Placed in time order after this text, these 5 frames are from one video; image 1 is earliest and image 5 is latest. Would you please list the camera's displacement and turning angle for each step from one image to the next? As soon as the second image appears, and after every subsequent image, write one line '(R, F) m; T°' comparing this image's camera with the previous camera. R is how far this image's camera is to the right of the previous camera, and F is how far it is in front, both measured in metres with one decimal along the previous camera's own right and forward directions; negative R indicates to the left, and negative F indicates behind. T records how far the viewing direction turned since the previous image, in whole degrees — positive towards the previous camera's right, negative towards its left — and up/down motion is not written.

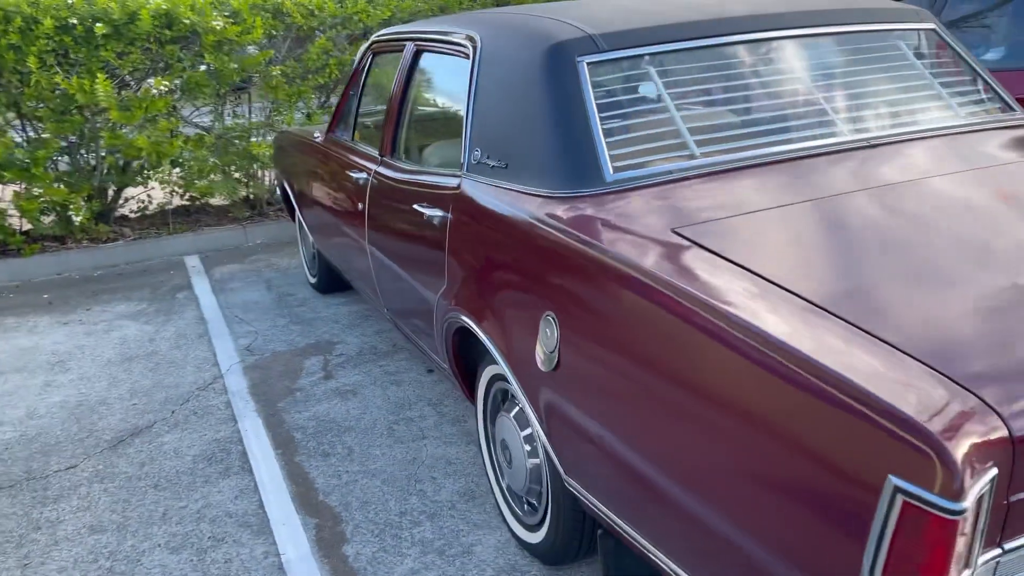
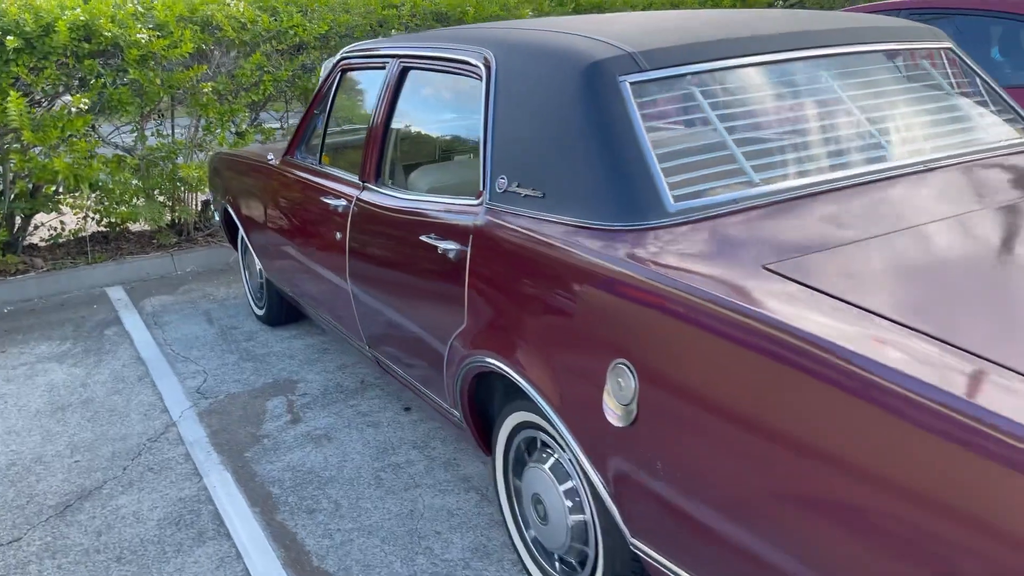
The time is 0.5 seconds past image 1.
(-0.3, +0.2) m; +6°
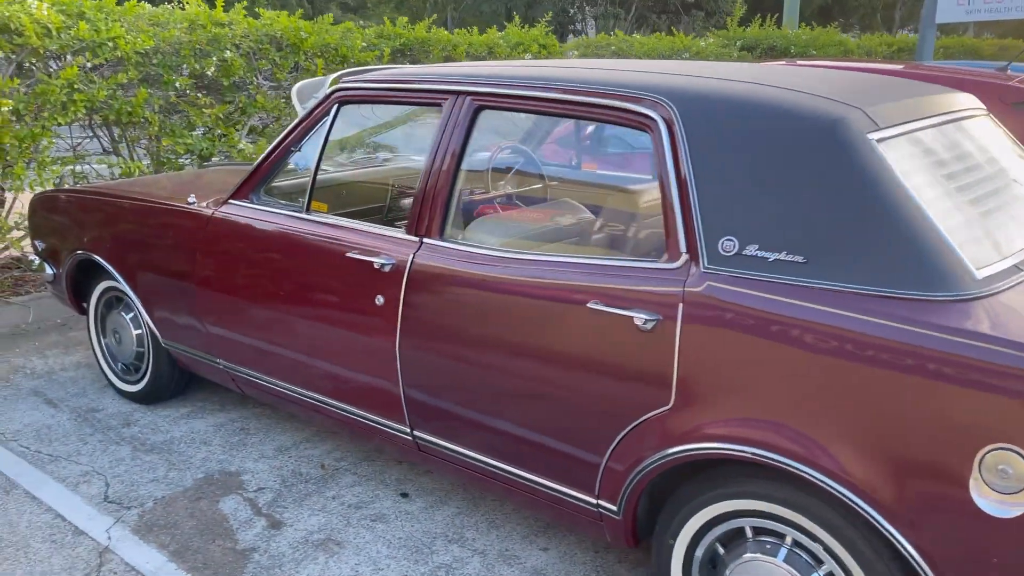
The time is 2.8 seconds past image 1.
(-1.3, +0.6) m; +21°
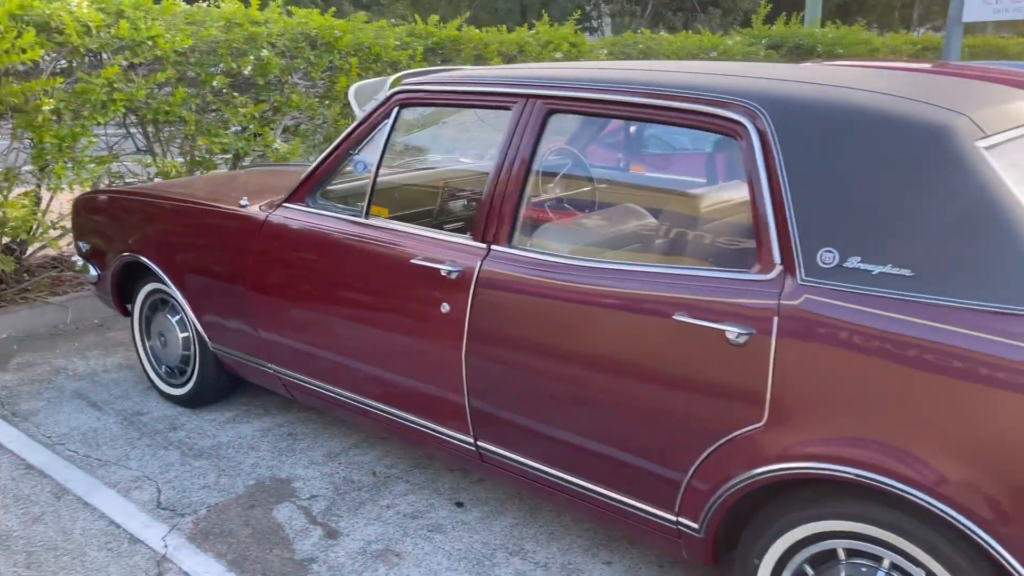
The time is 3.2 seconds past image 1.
(-0.2, +0.1) m; -1°
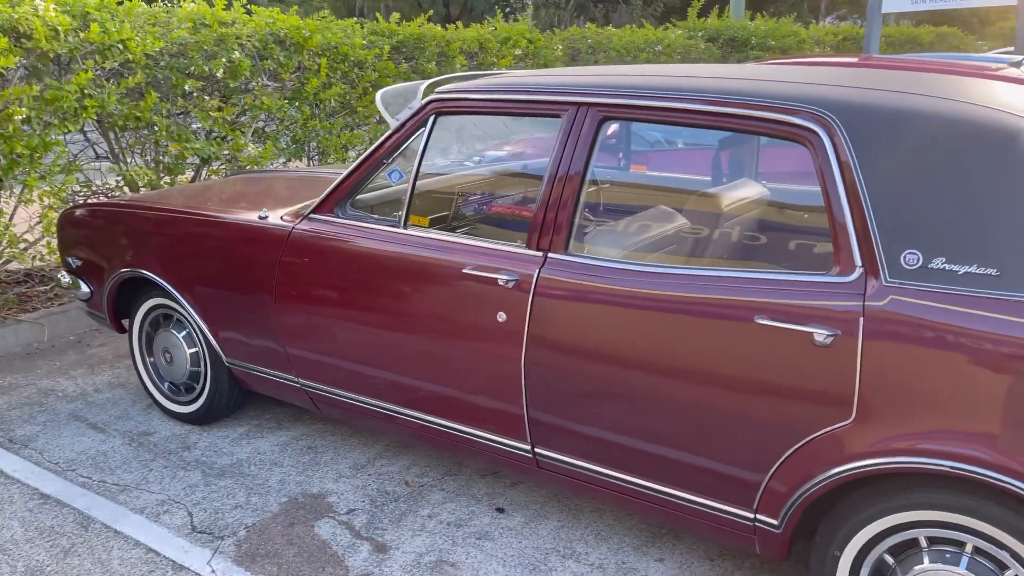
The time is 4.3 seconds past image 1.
(-0.4, 0.0) m; +5°
